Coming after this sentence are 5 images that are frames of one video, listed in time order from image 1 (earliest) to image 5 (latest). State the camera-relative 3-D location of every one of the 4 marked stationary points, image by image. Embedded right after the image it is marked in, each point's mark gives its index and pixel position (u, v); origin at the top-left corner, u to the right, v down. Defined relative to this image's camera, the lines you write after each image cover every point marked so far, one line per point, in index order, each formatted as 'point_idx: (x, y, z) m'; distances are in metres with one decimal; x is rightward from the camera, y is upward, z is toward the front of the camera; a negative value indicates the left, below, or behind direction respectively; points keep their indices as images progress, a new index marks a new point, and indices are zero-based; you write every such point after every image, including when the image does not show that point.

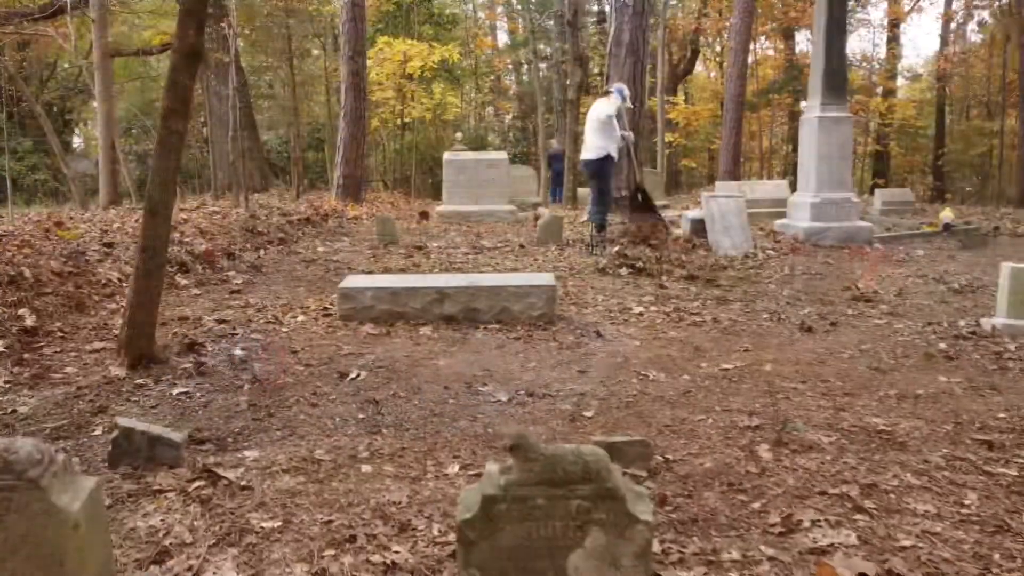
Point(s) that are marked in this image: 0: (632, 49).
0: (+1.8, +3.6, +11.6) m
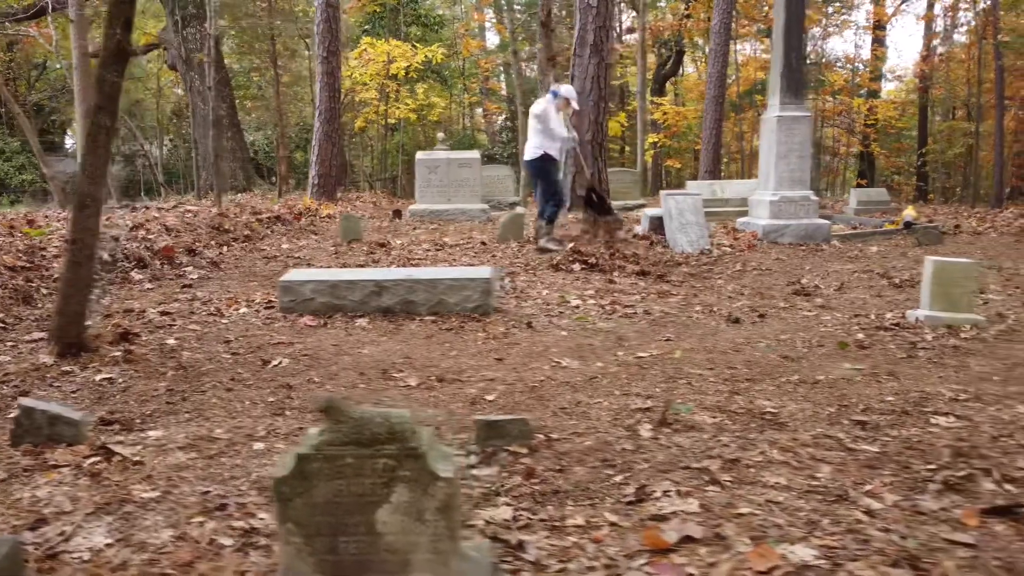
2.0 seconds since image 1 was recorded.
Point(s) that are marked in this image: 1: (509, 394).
0: (+1.3, +3.6, +11.7) m
1: (0.0, -0.6, +4.1) m
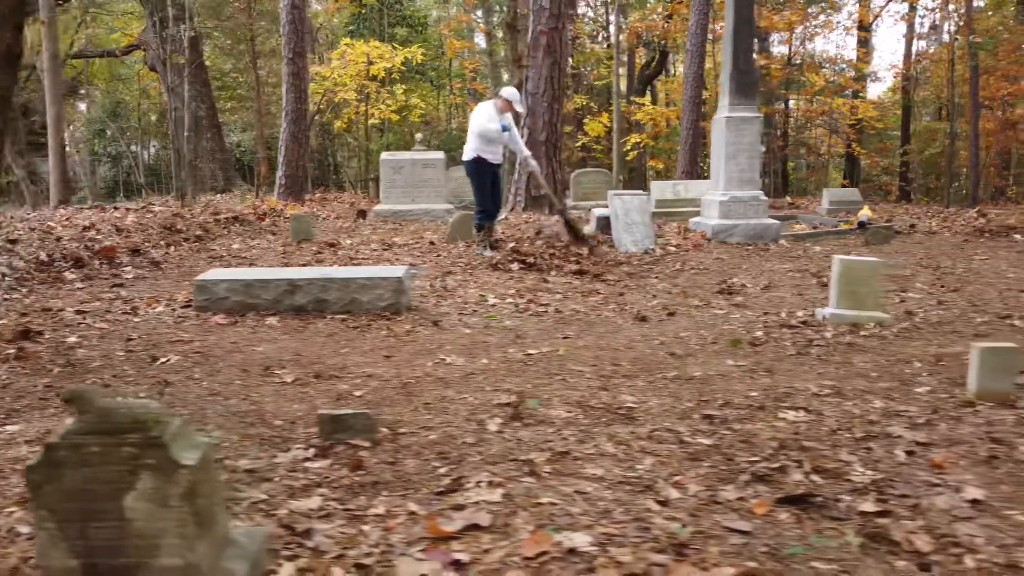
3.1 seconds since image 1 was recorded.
0: (+0.6, +3.7, +11.8) m
1: (-0.7, -0.6, +4.2) m
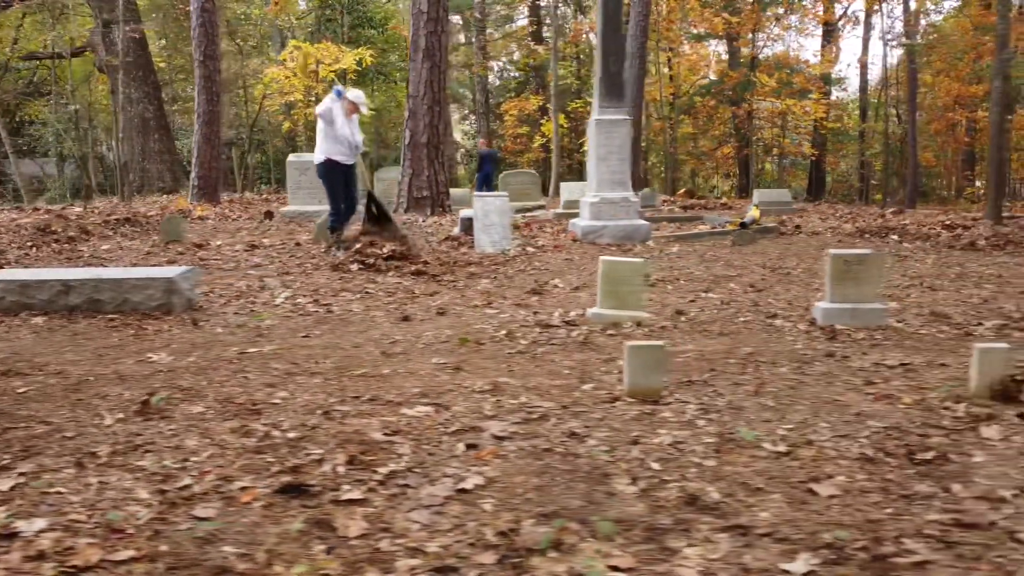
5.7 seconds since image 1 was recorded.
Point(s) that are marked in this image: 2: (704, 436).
0: (-1.3, +3.6, +12.0) m
1: (-2.6, -0.6, +4.3) m
2: (+0.9, -0.7, +3.6) m
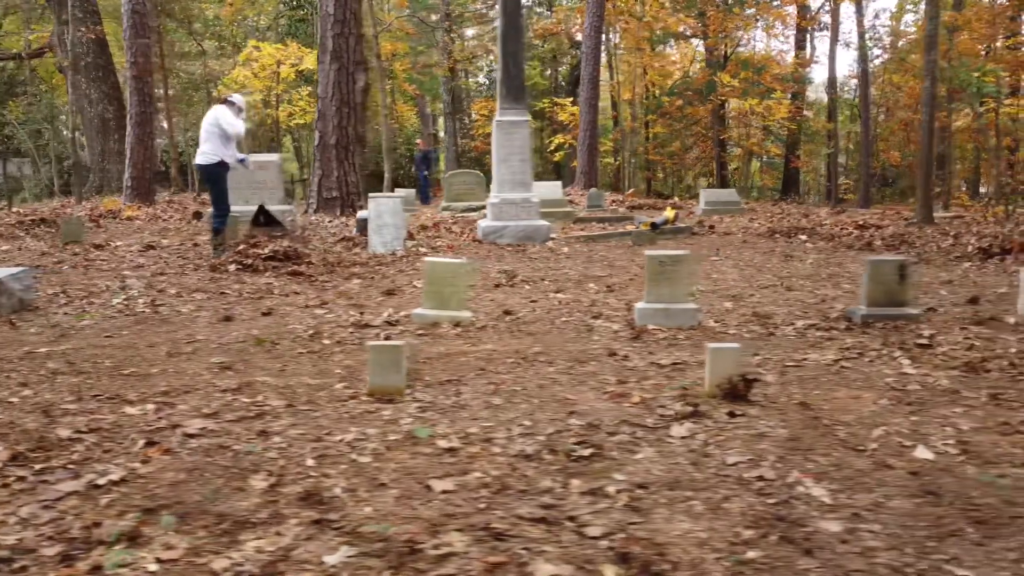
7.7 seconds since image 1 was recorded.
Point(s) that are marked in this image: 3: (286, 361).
0: (-2.8, +3.6, +12.1) m
1: (-4.1, -0.6, +4.4) m
2: (-0.6, -0.7, +3.7) m
3: (-1.5, -0.5, +5.2) m
